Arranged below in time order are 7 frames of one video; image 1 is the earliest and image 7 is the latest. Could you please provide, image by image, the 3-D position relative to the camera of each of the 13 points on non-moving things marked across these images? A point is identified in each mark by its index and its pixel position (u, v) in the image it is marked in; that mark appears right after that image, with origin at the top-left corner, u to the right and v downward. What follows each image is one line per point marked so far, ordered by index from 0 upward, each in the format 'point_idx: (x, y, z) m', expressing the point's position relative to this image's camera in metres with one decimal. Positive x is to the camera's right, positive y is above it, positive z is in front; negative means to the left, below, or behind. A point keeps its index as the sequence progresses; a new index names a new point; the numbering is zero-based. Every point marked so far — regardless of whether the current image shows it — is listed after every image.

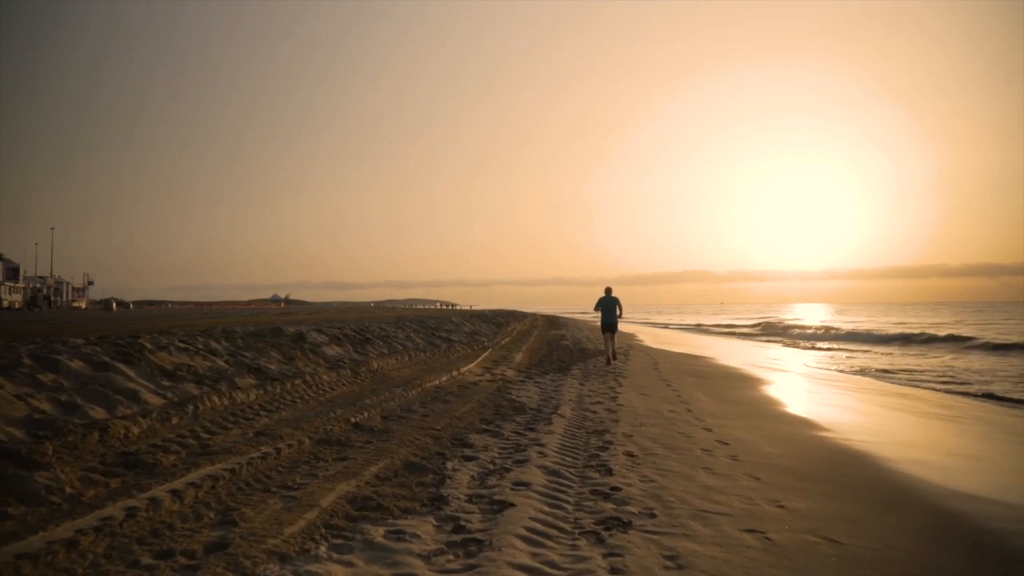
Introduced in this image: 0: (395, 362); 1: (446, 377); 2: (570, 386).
0: (-2.6, -1.6, +12.3) m
1: (-1.4, -1.9, +12.0) m
2: (+1.4, -2.3, +13.6) m
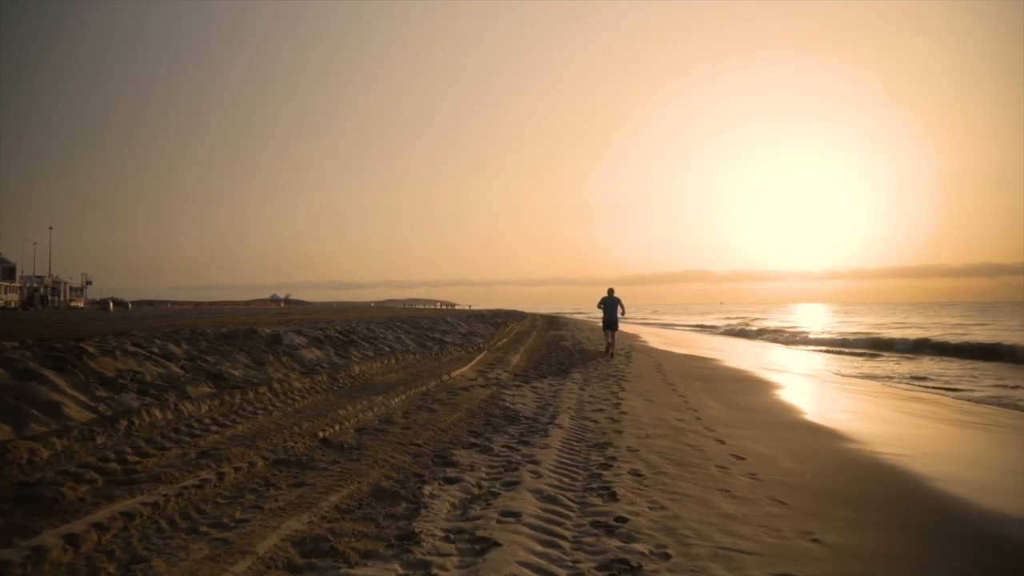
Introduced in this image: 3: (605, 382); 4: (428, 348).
0: (-2.7, -1.6, +11.4) m
1: (-1.5, -1.8, +11.1) m
2: (+1.3, -2.3, +12.7) m
3: (+2.3, -2.4, +14.2) m
4: (-2.3, -1.6, +15.2) m
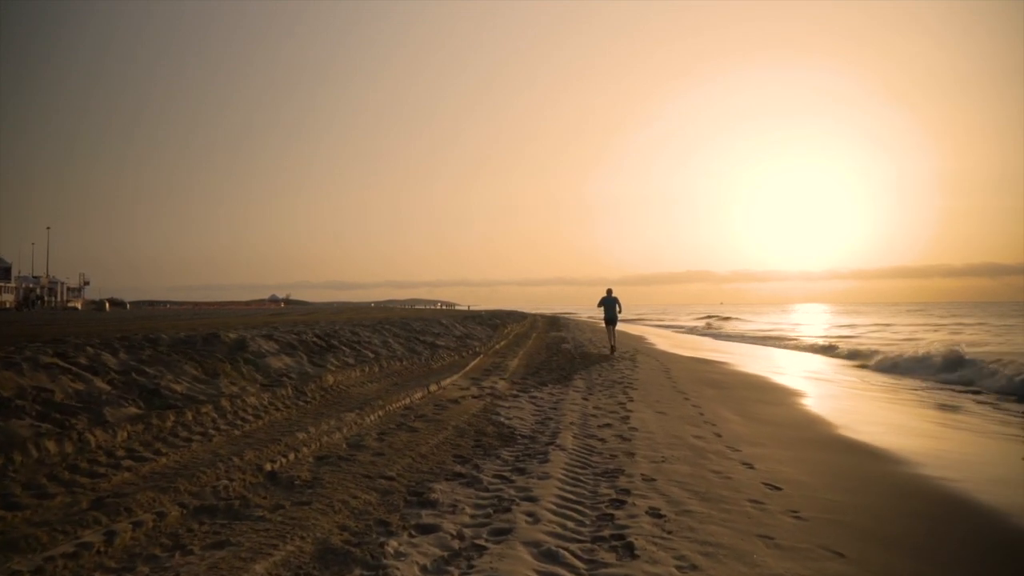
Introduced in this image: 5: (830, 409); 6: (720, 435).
0: (-2.7, -1.6, +10.1) m
1: (-1.6, -1.8, +9.9) m
2: (+1.2, -2.3, +11.4) m
3: (+2.3, -2.4, +13.0) m
4: (-2.3, -1.6, +14.0) m
5: (+7.6, -2.8, +13.7) m
6: (+3.4, -2.4, +9.3) m
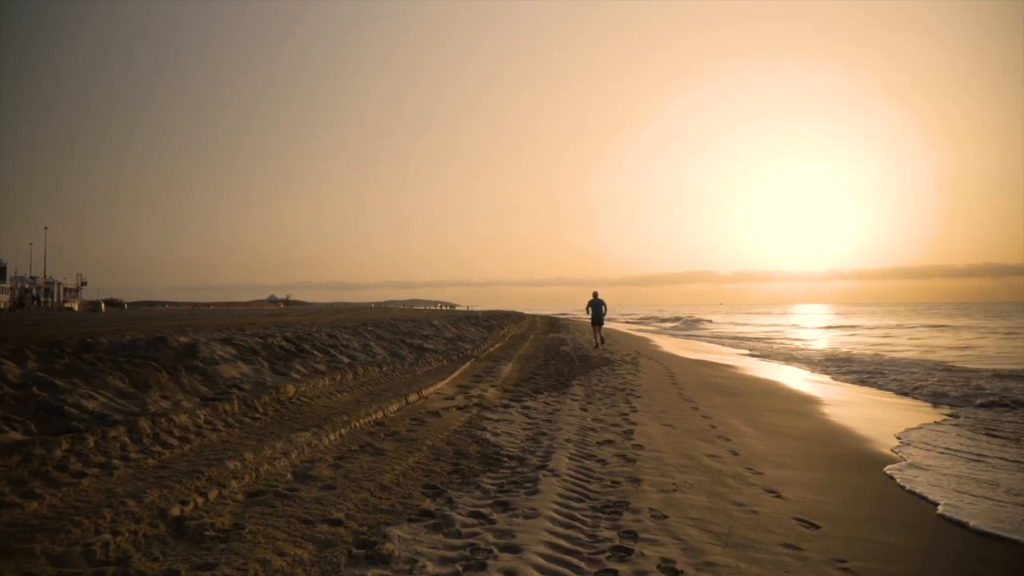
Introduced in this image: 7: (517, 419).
0: (-2.9, -1.5, +9.0) m
1: (-1.8, -1.8, +8.7) m
2: (+1.0, -2.2, +10.3) m
3: (+2.1, -2.3, +11.9) m
4: (-2.5, -1.6, +12.8) m
5: (+7.4, -2.8, +12.5) m
6: (+3.2, -2.4, +8.1) m
7: (+0.1, -2.2, +9.4) m
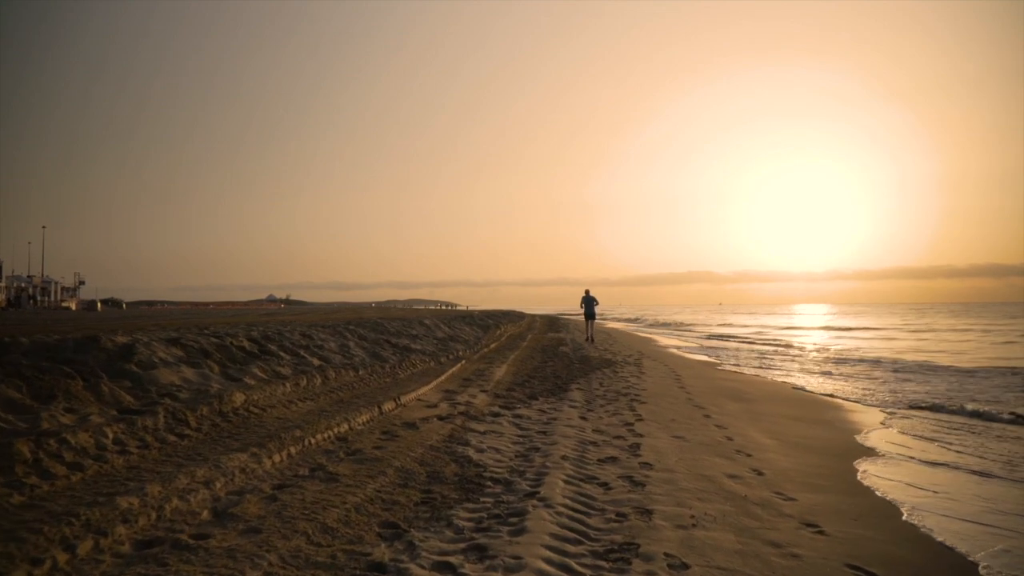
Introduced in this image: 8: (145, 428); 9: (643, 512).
0: (-3.1, -1.4, +7.8) m
1: (-1.9, -1.7, +7.6) m
2: (+0.9, -2.1, +9.1) m
3: (+1.9, -2.2, +10.7) m
4: (-2.7, -1.5, +11.7) m
5: (+7.2, -2.7, +11.4) m
6: (+3.0, -2.3, +6.9) m
7: (-0.1, -2.1, +8.3) m
8: (-3.4, -1.3, +5.3) m
9: (+1.2, -2.1, +5.3) m
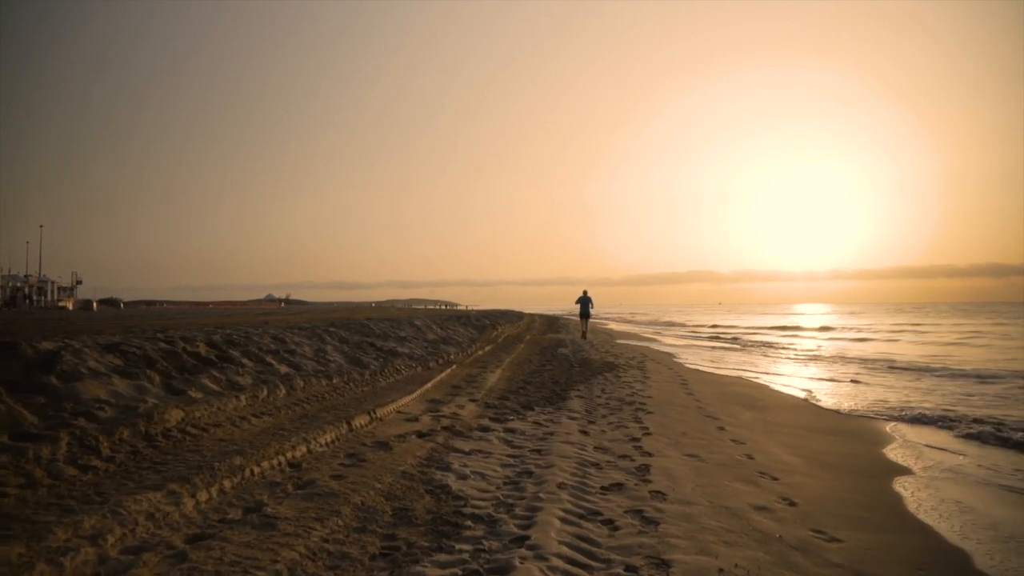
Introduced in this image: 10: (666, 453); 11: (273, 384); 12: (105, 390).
0: (-3.2, -1.4, +6.8) m
1: (-2.1, -1.7, +6.5) m
2: (+0.7, -2.1, +8.1) m
3: (+1.8, -2.2, +9.6) m
4: (-2.8, -1.4, +10.6) m
5: (+7.1, -2.7, +10.3) m
6: (+2.9, -2.2, +5.9) m
7: (-0.2, -2.0, +7.2) m
8: (-3.6, -1.3, +4.3) m
9: (+1.1, -2.1, +4.3) m
10: (+2.0, -2.2, +7.5) m
11: (-3.3, -1.3, +7.9) m
12: (-4.2, -1.0, +5.9) m
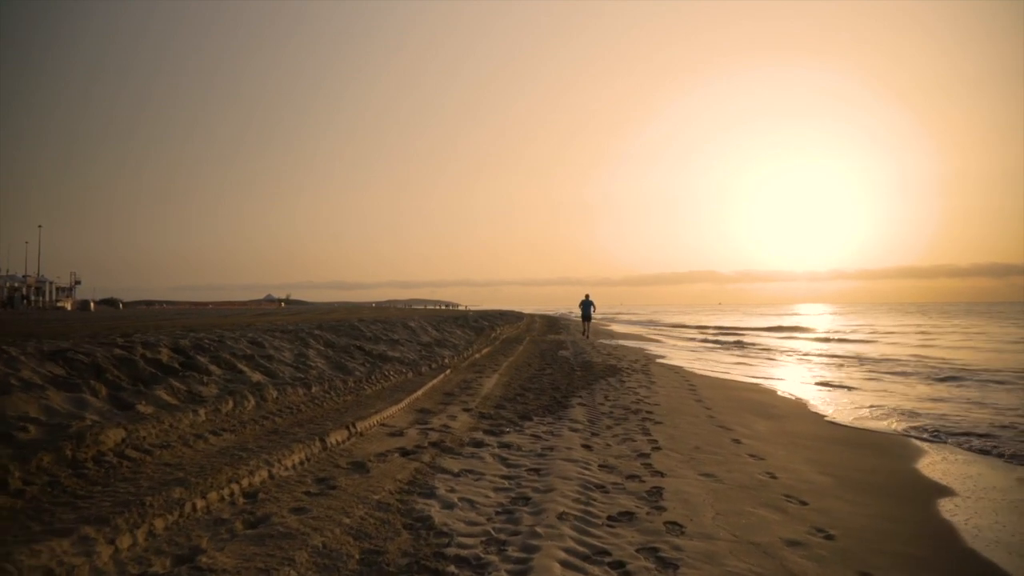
0: (-3.3, -1.4, +6.0) m
1: (-2.1, -1.7, +5.7) m
2: (+0.7, -2.1, +7.3) m
3: (+1.7, -2.2, +8.9) m
4: (-2.9, -1.4, +9.8) m
5: (+7.1, -2.7, +9.5) m
6: (+2.9, -2.2, +5.1) m
7: (-0.3, -2.0, +6.4) m
8: (-3.6, -1.3, +3.5) m
9: (+1.0, -2.0, +3.5) m
10: (+2.0, -2.2, +6.7) m
11: (-3.3, -1.3, +7.1) m
12: (-4.3, -1.0, +5.1) m
